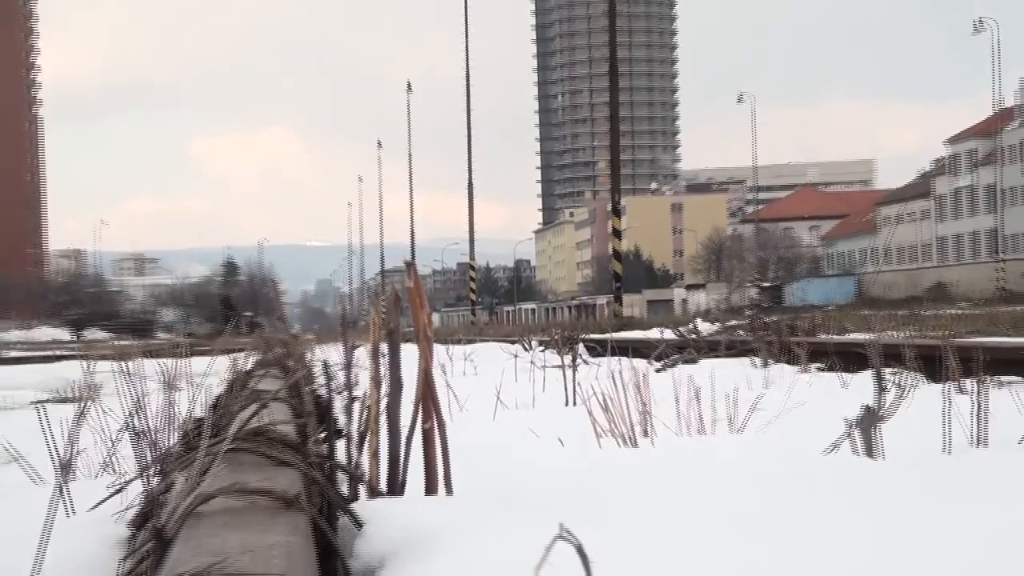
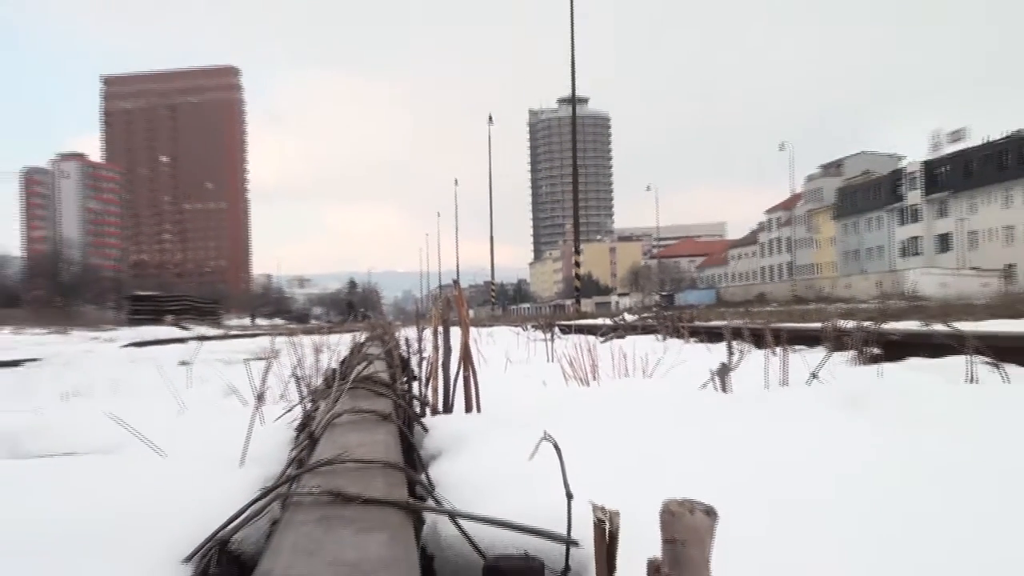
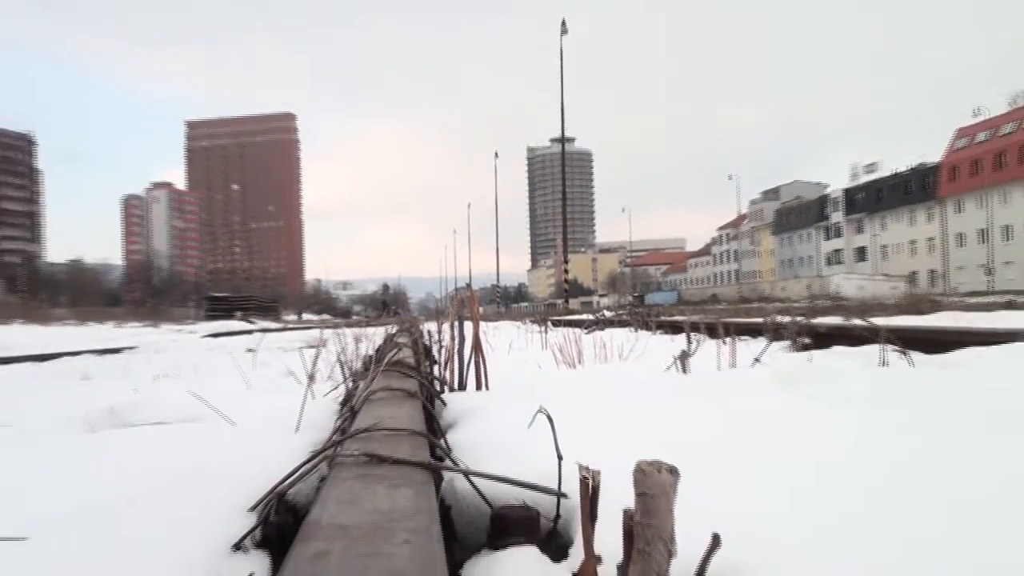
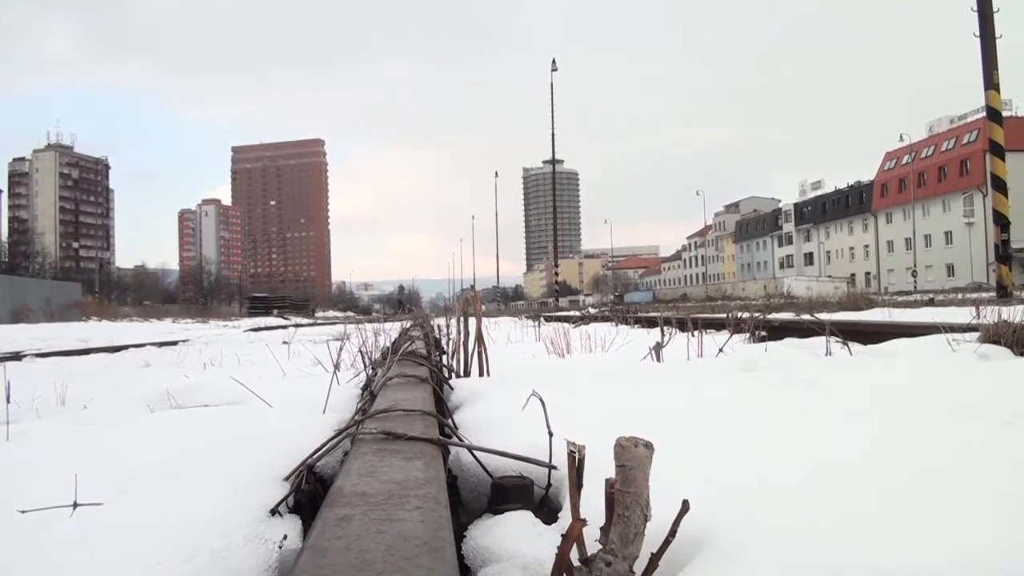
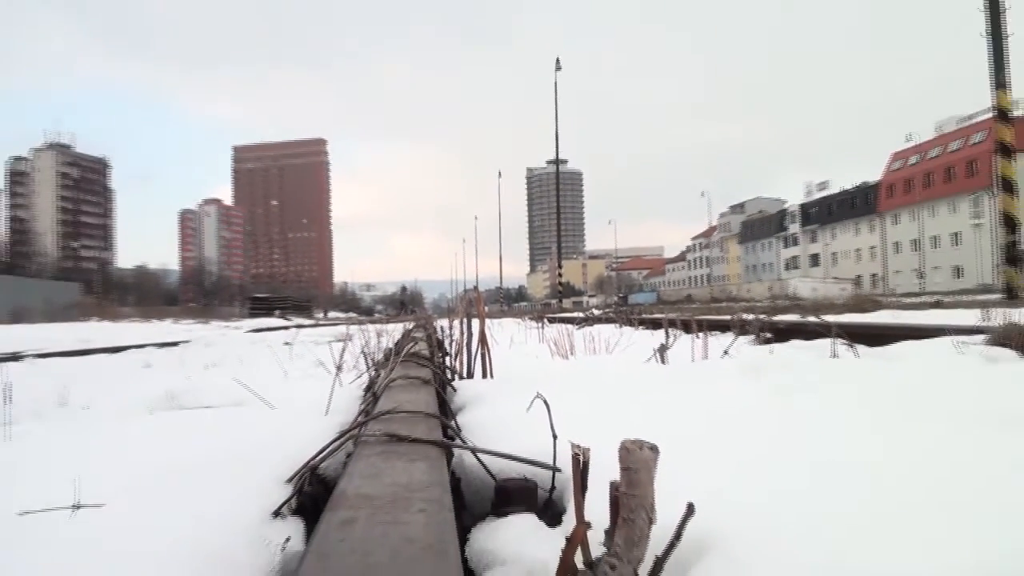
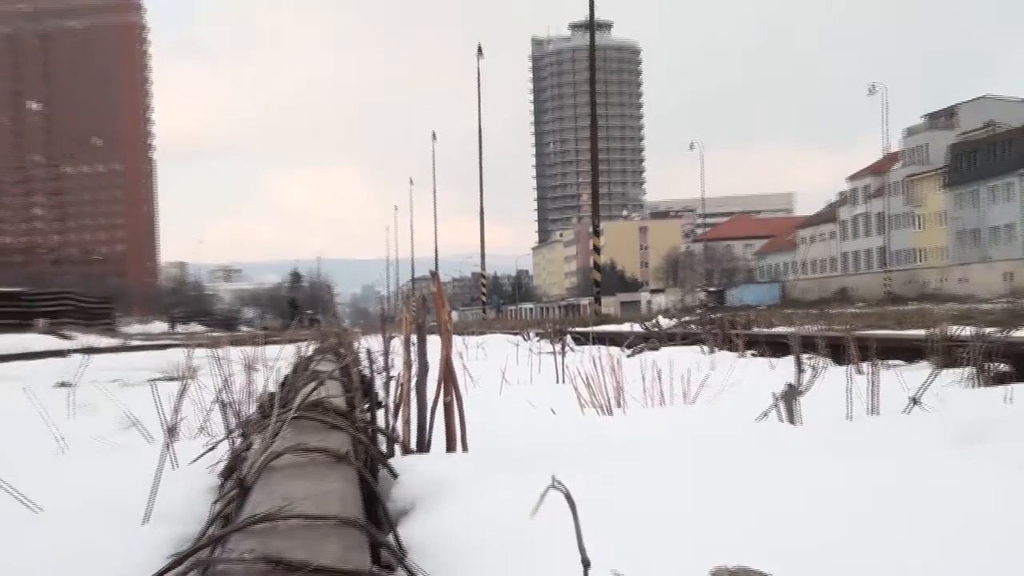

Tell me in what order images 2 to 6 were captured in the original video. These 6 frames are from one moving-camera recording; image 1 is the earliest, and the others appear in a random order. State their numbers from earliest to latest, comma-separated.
6, 2, 3, 5, 4
